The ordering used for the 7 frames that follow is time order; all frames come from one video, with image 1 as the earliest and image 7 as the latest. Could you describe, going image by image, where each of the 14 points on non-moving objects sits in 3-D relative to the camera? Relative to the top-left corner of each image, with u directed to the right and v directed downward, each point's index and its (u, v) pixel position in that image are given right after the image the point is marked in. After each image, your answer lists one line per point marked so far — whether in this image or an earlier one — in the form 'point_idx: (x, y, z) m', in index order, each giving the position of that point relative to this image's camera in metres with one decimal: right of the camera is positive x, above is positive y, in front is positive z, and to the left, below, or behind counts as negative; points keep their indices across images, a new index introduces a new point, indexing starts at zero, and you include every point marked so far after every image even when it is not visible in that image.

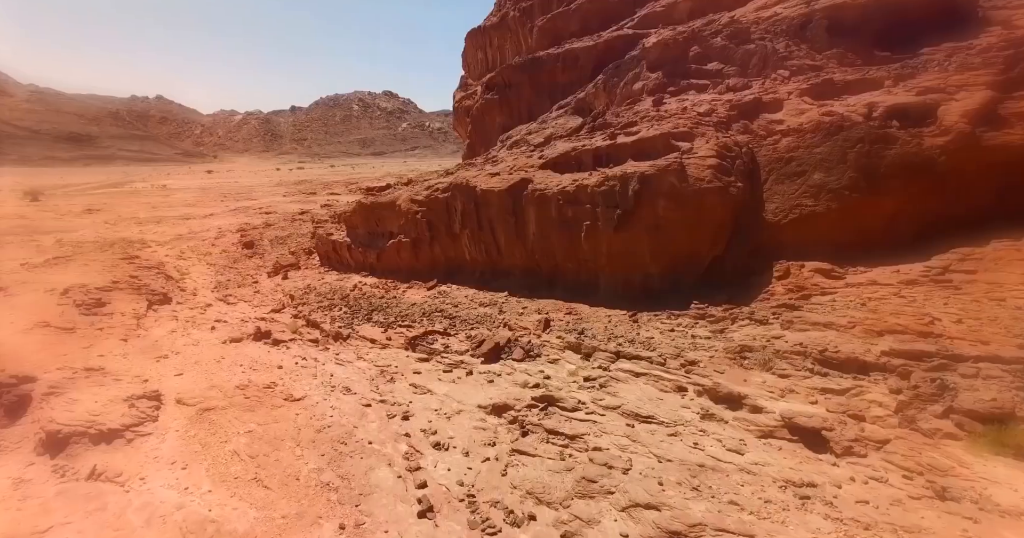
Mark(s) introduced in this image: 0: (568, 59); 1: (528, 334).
0: (+1.7, +6.4, +14.5) m
1: (+0.3, -1.1, +8.0) m
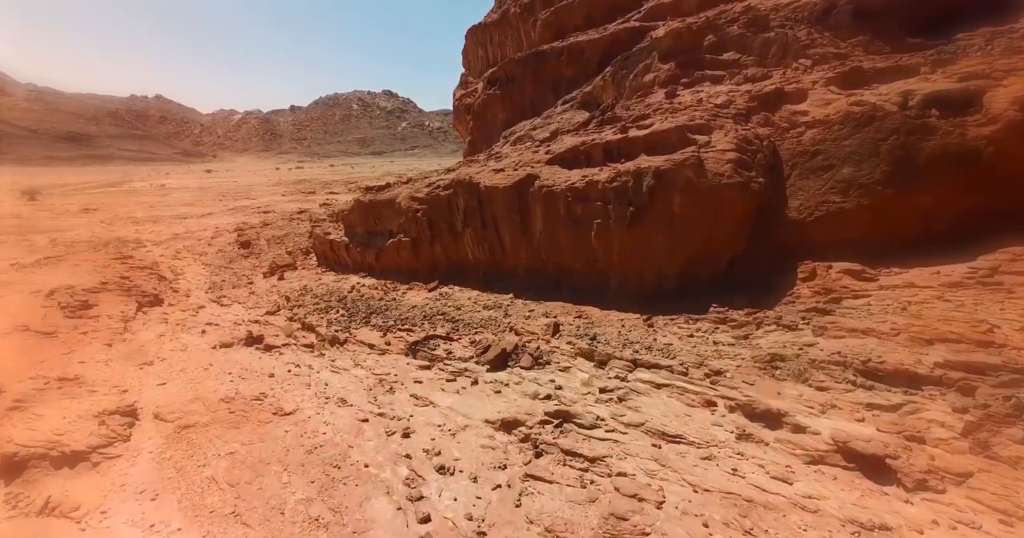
0: (+1.8, +6.4, +14.0) m
1: (+0.4, -1.1, +7.5) m
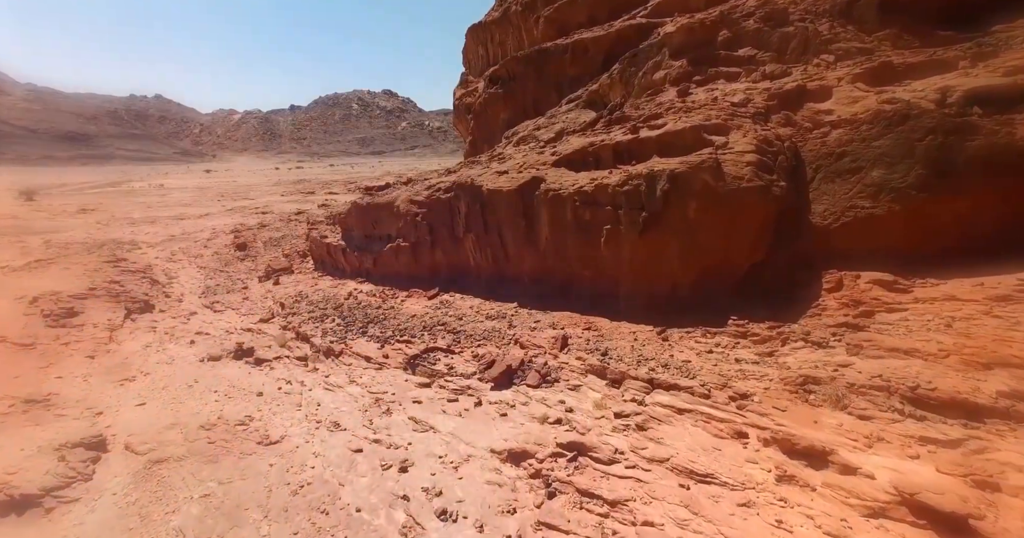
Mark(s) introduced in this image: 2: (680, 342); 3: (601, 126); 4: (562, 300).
0: (+1.9, +6.3, +13.5) m
1: (+0.5, -1.3, +7.0) m
2: (+2.4, -1.0, +6.7) m
3: (+1.9, +3.0, +9.9) m
4: (+0.9, -0.6, +9.0) m
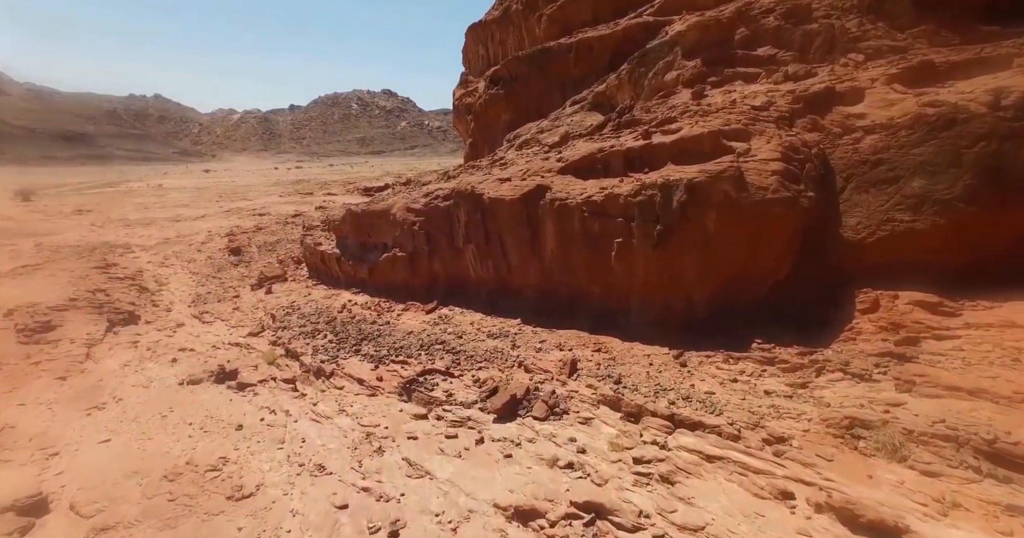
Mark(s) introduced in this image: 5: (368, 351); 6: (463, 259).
0: (+1.9, +6.0, +12.9) m
1: (+0.5, -1.5, +6.4) m
2: (+2.5, -1.3, +6.1) m
3: (+1.9, +2.7, +9.3) m
4: (+1.0, -0.8, +8.4) m
5: (-2.6, -1.5, +8.5) m
6: (-1.0, +0.2, +9.8) m
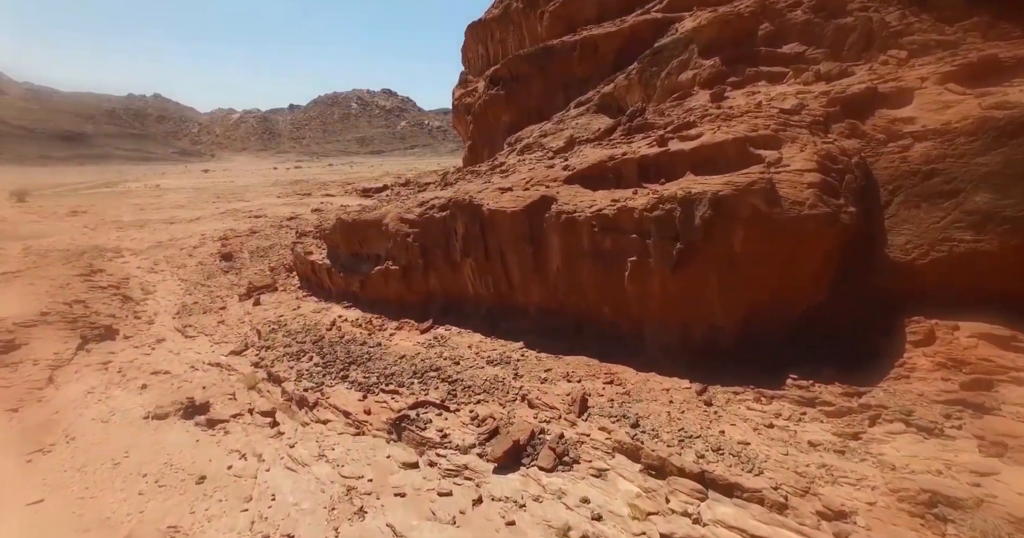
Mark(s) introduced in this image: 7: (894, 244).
0: (+1.9, +5.7, +12.2) m
1: (+0.5, -1.8, +5.7) m
2: (+2.5, -1.6, +5.4) m
3: (+1.9, +2.4, +8.5) m
4: (+1.0, -1.1, +7.6) m
5: (-2.6, -1.8, +7.8) m
6: (-1.0, -0.1, +9.0) m
7: (+4.5, +0.3, +5.5) m
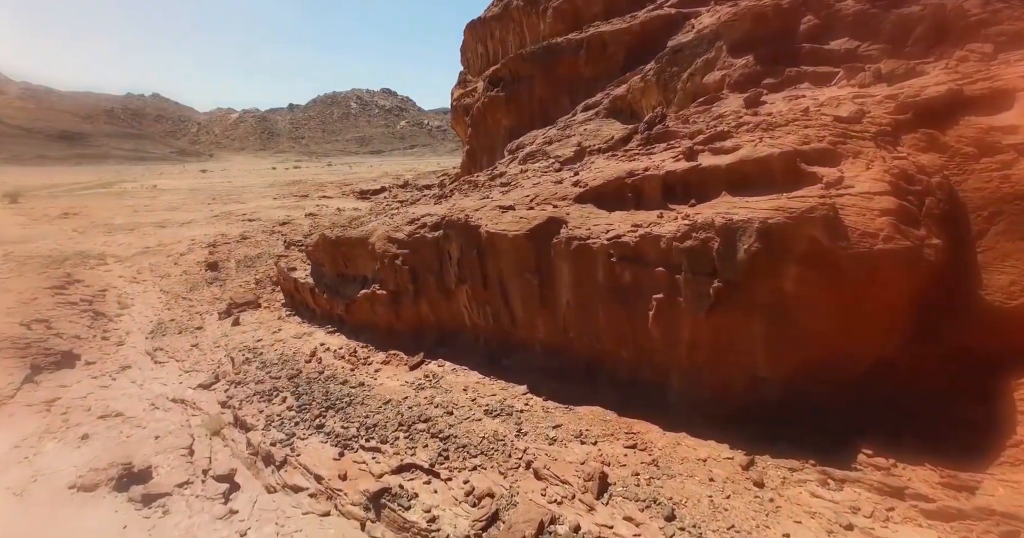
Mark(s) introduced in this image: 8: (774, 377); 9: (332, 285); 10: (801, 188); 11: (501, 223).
0: (+2.0, +5.3, +11.1) m
1: (+0.6, -2.3, +4.6) m
2: (+2.5, -2.1, +4.3) m
3: (+2.0, +2.0, +7.4) m
4: (+1.1, -1.6, +6.5) m
5: (-2.5, -2.2, +6.7) m
6: (-1.0, -0.6, +7.9) m
7: (+4.5, -0.2, +4.4) m
8: (+2.9, -1.2, +5.1) m
9: (-4.0, -0.3, +10.4) m
10: (+3.2, +0.9, +5.2) m
11: (-0.2, +0.7, +6.9) m
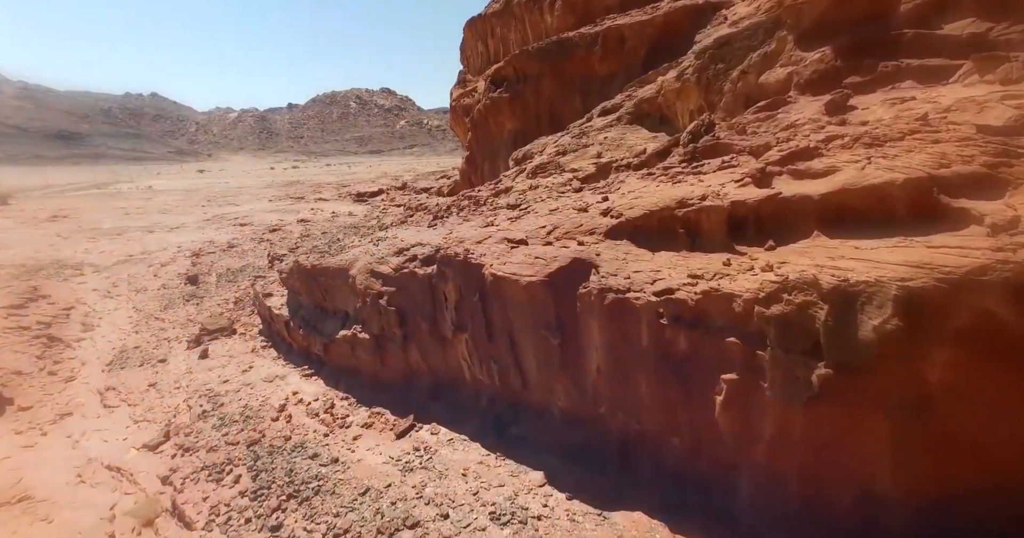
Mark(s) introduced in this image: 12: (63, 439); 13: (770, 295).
0: (+2.1, +4.7, +9.5) m
1: (+0.7, -2.9, +3.0) m
2: (+2.7, -2.7, +2.8) m
3: (+2.1, +1.4, +5.9) m
4: (+1.2, -2.2, +5.0) m
5: (-2.4, -2.8, +5.1) m
6: (-0.8, -1.2, +6.4) m
7: (+4.7, -0.8, +2.8) m
8: (+3.0, -1.8, +3.6) m
9: (-3.9, -0.9, +8.9) m
10: (+3.3, +0.3, +3.7) m
11: (0.0, +0.1, +5.4) m
12: (-7.9, -2.9, +8.3) m
13: (+2.1, -0.2, +3.8) m
